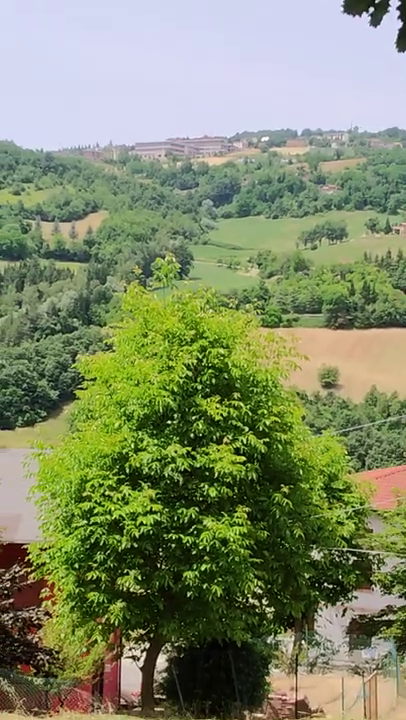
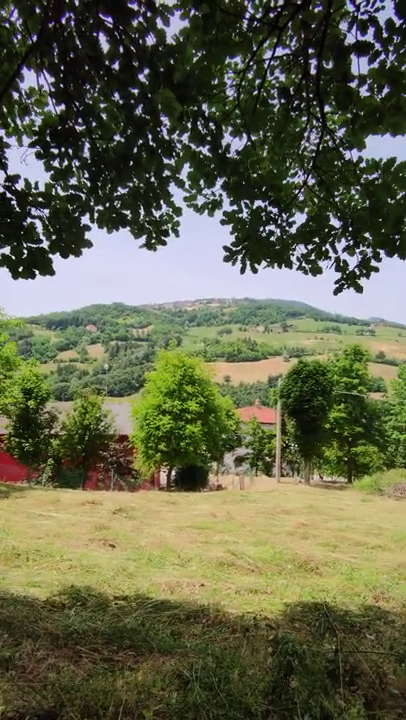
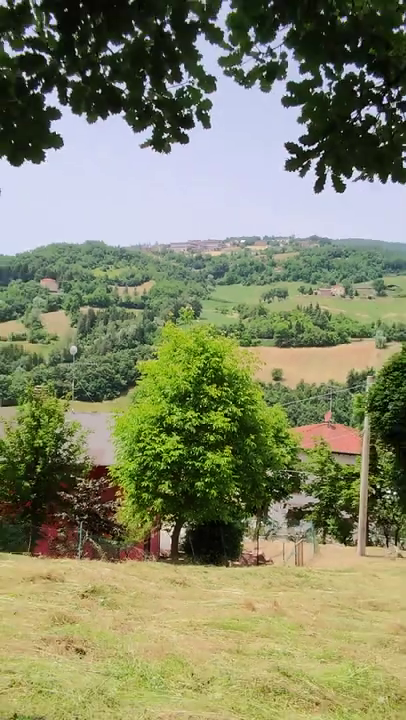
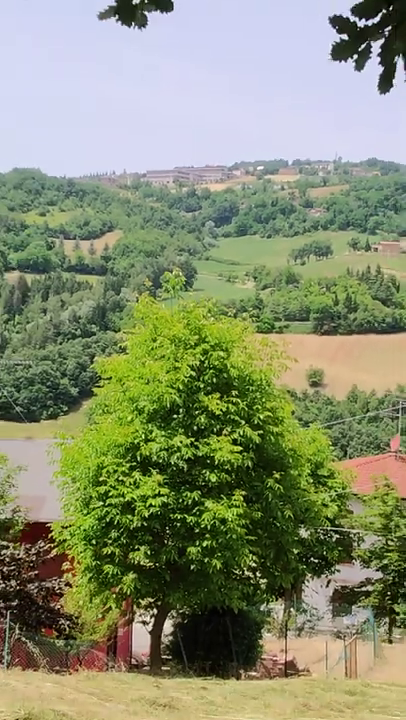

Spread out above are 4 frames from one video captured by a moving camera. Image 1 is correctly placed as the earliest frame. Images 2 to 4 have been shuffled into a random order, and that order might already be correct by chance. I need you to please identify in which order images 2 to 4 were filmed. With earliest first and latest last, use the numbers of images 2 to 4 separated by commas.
4, 3, 2
